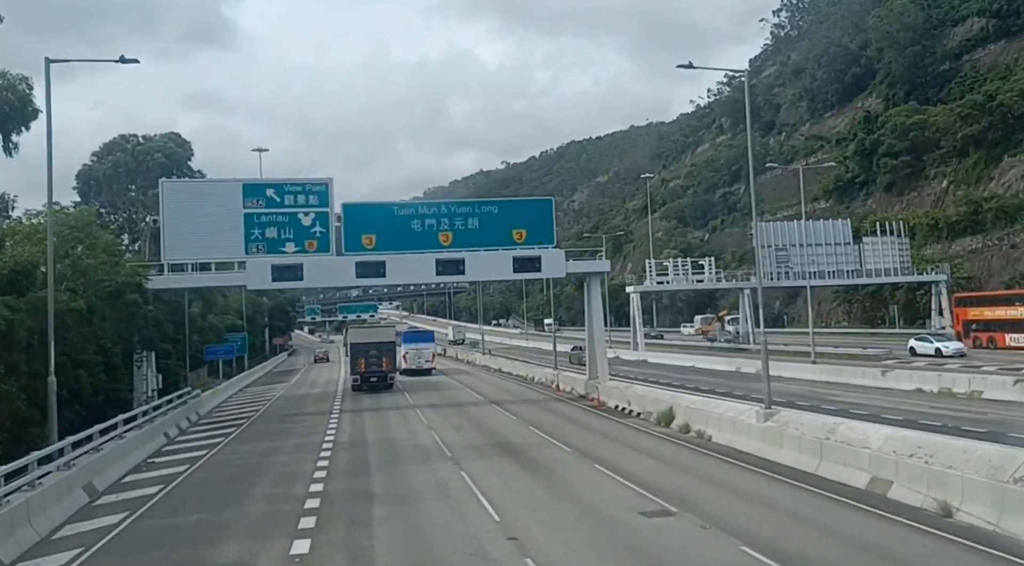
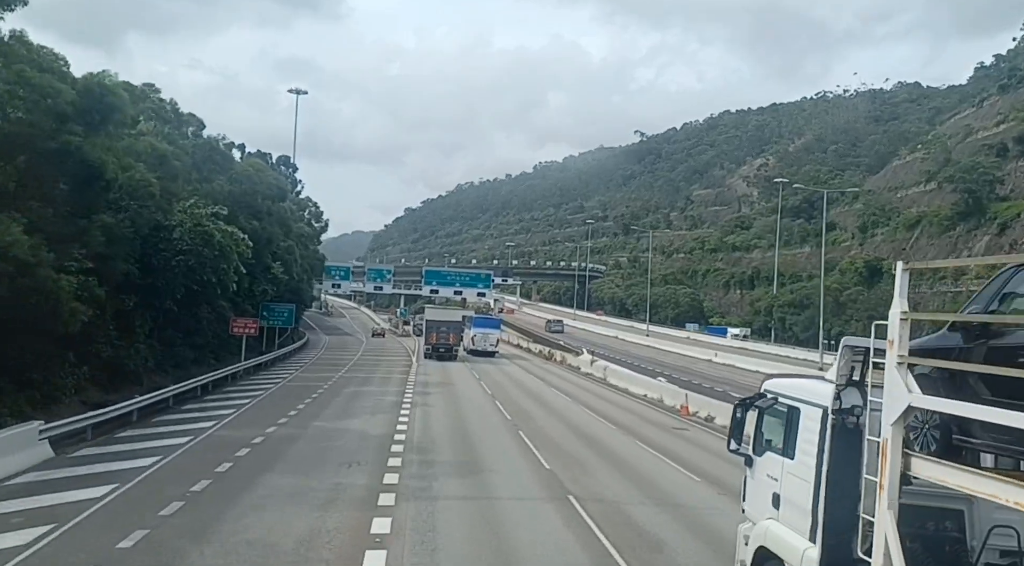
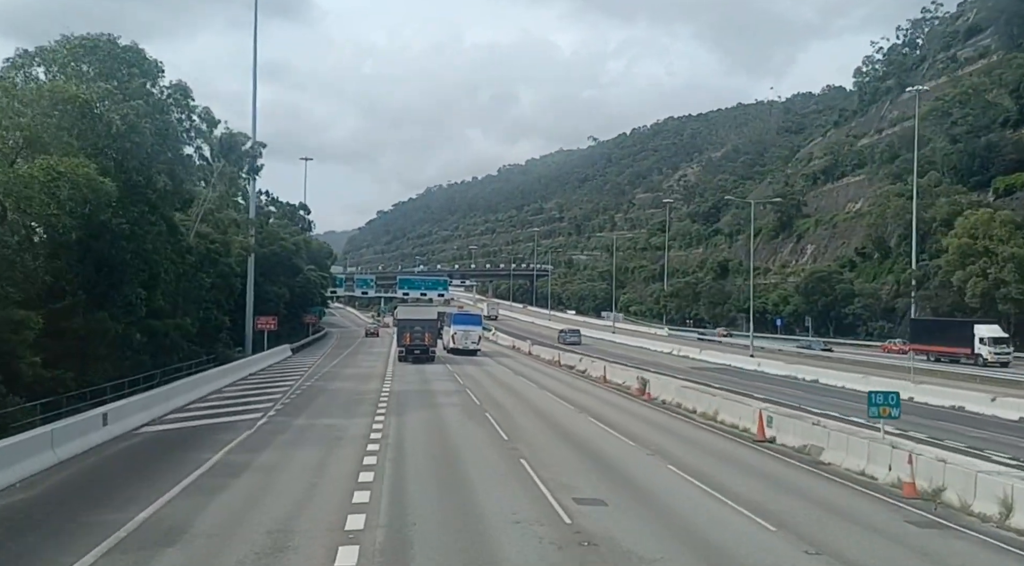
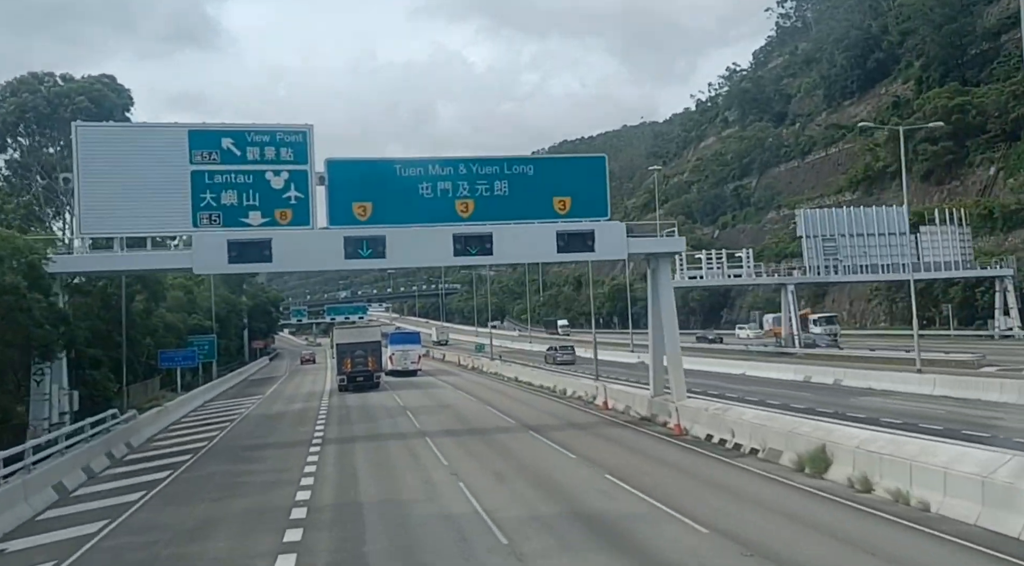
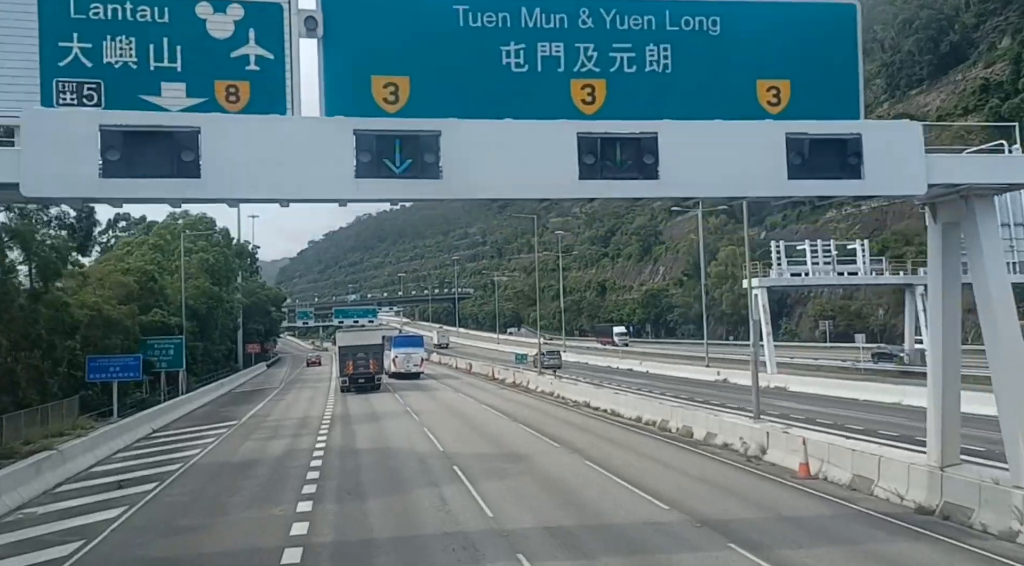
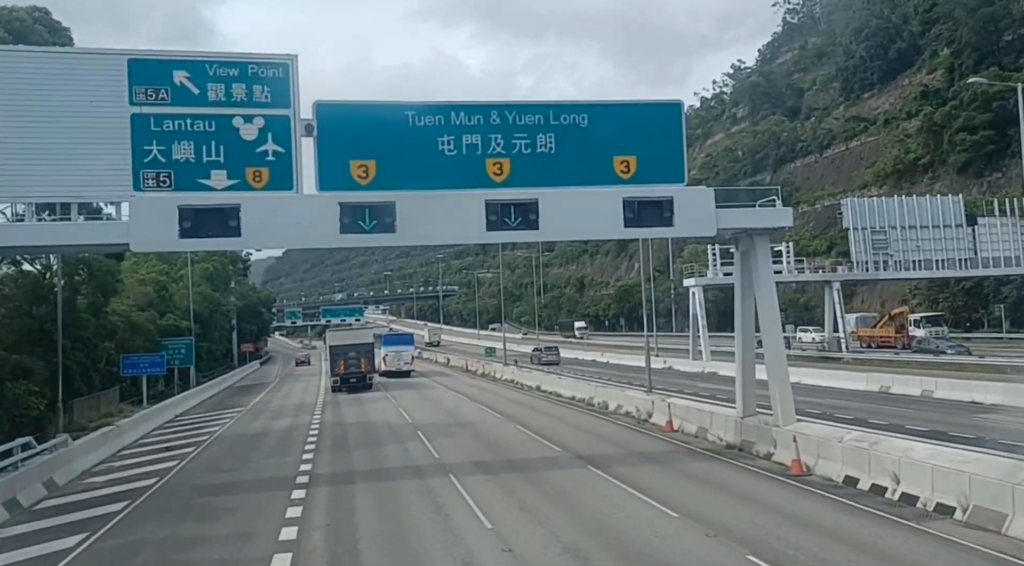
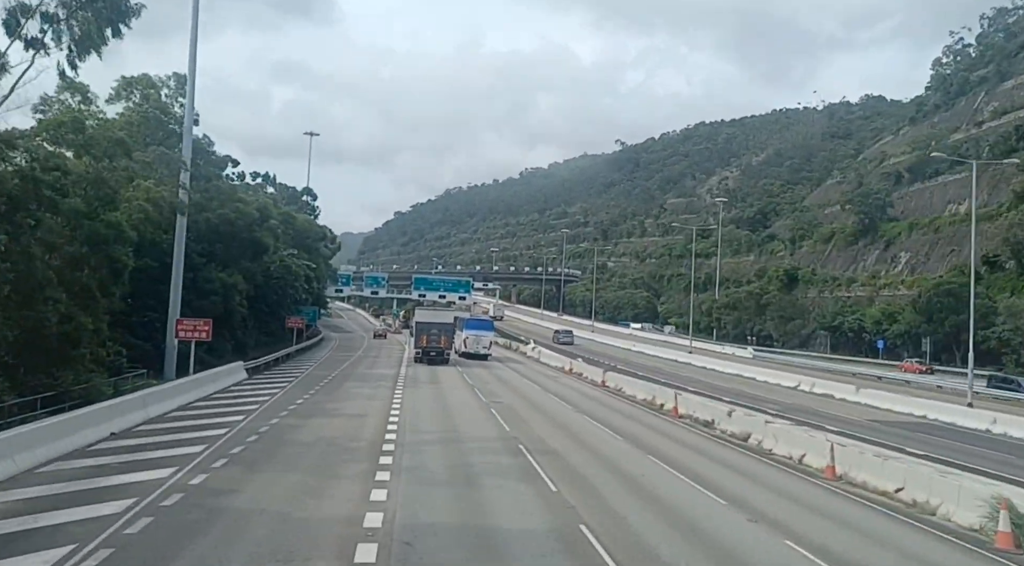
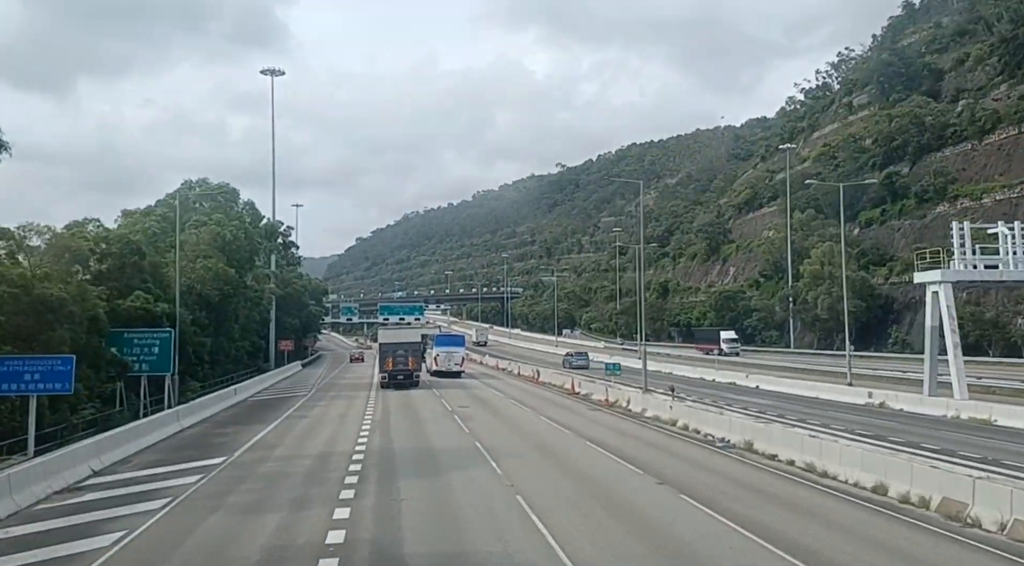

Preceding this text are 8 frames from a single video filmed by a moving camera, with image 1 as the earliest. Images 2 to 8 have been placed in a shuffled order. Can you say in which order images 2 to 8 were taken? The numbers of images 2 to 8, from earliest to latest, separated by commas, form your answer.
4, 6, 5, 8, 3, 7, 2
